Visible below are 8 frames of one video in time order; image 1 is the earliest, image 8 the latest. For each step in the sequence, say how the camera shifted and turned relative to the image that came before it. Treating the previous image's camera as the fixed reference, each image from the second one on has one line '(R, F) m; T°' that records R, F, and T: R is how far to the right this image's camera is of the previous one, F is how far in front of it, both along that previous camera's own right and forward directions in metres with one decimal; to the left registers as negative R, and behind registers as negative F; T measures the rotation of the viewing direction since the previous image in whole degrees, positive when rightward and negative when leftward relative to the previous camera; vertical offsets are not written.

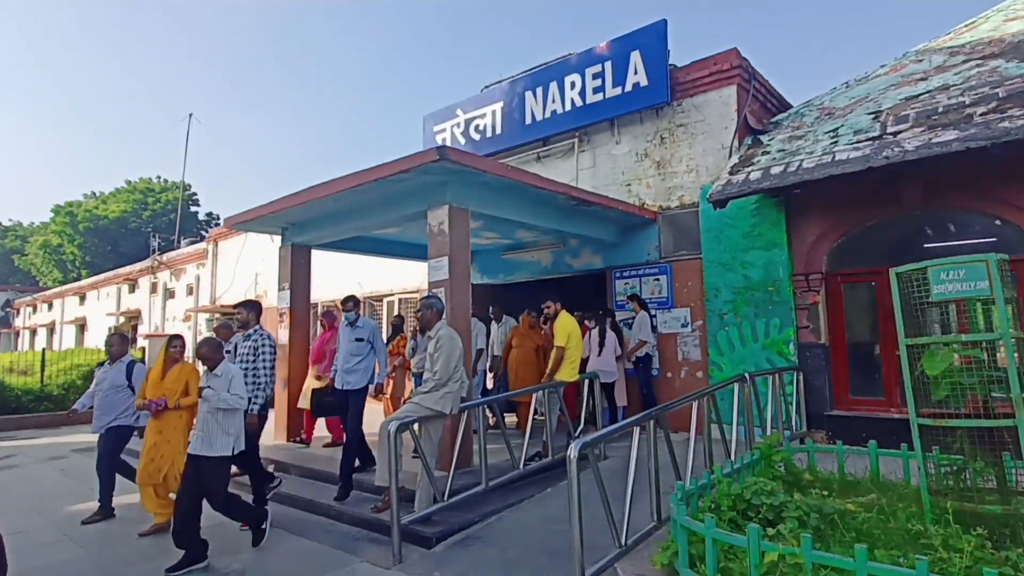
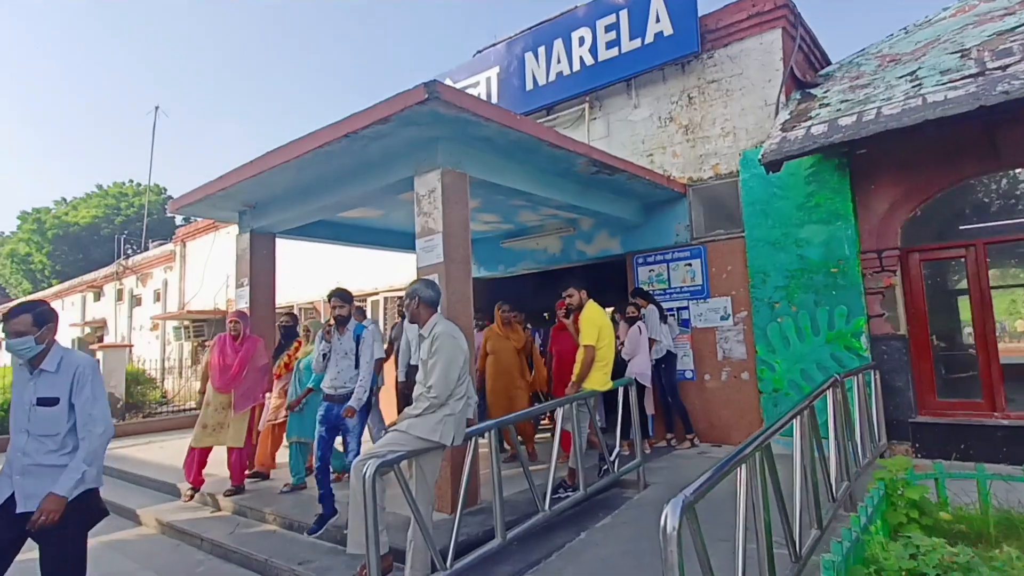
(-0.2, +1.2) m; +1°
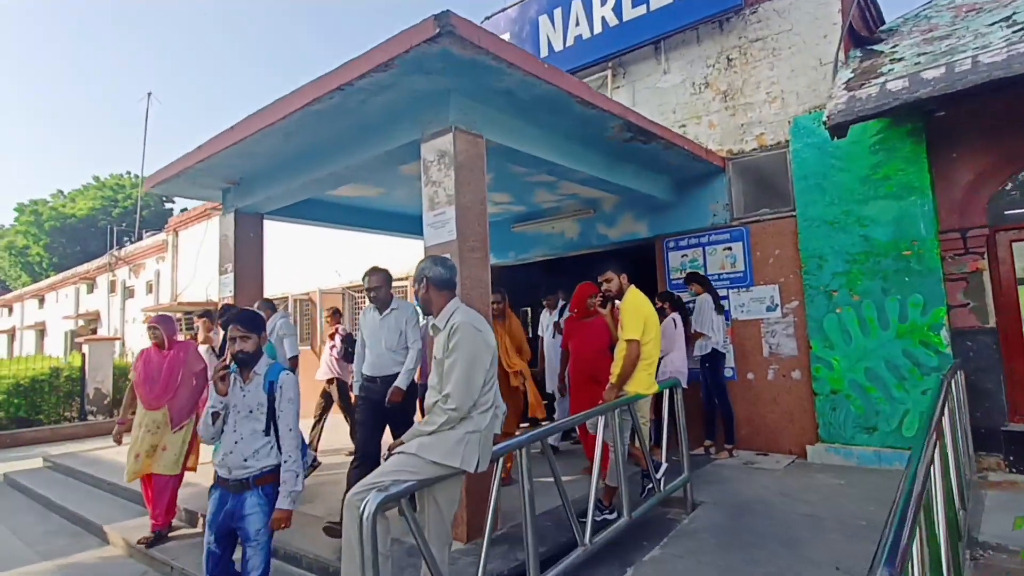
(-0.1, +0.7) m; 0°
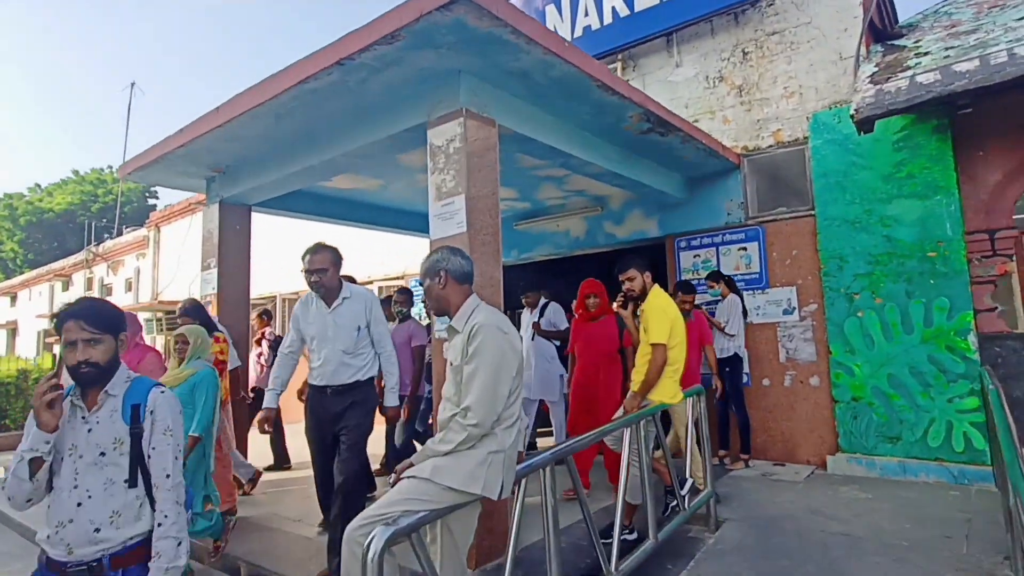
(-0.2, +0.3) m; +1°
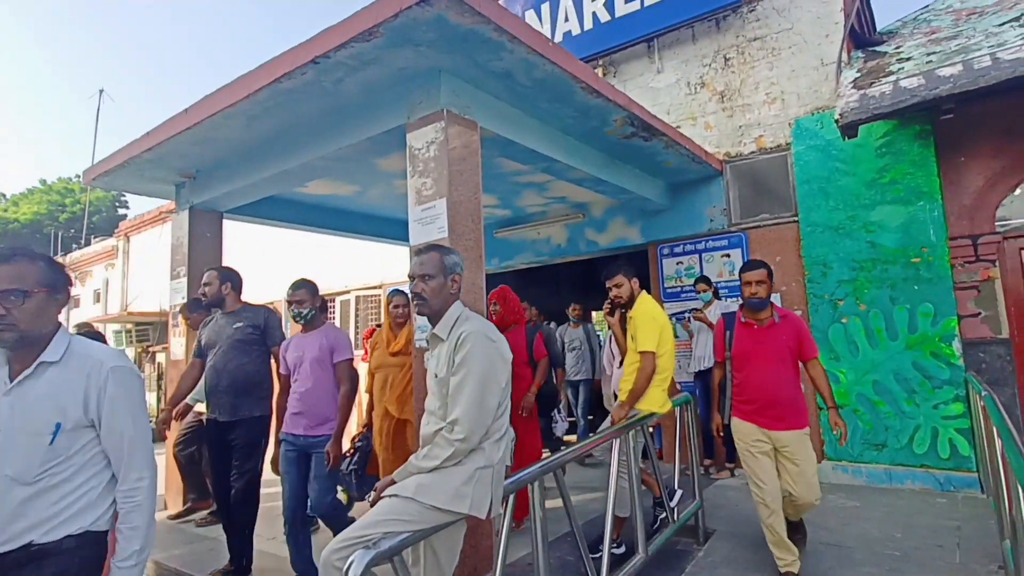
(0.0, +0.1) m; +2°
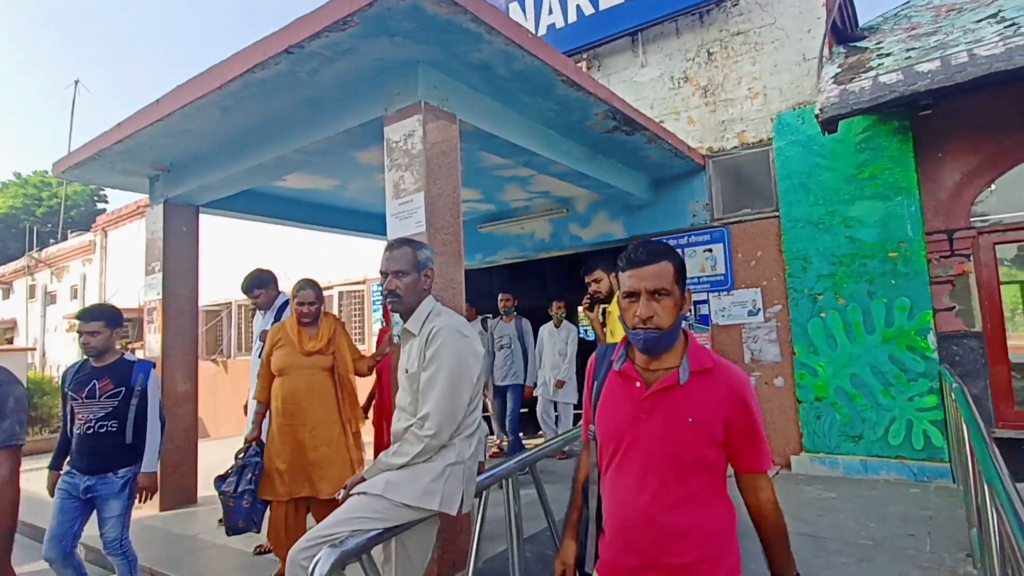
(0.0, 0.0) m; +1°
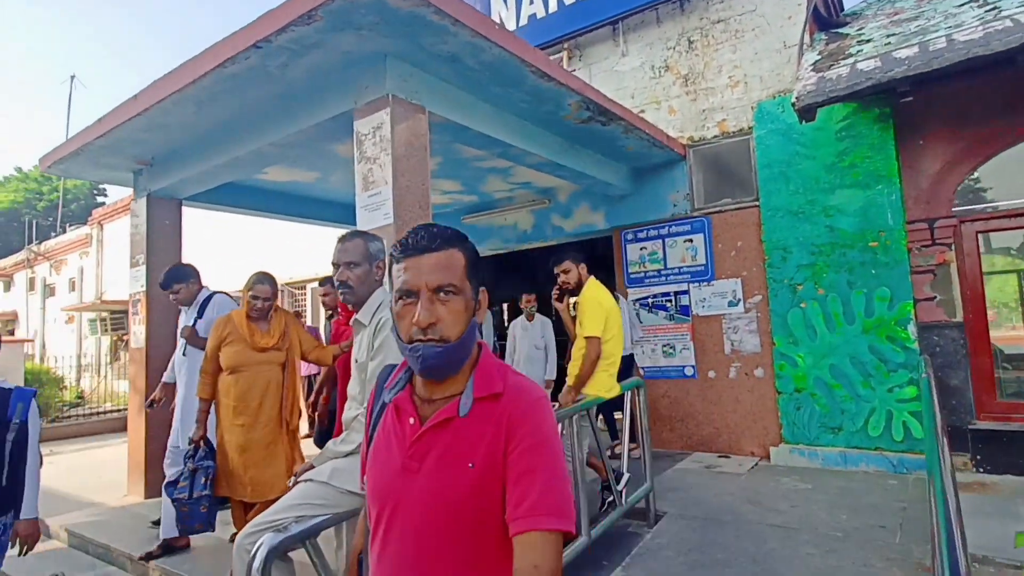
(+0.2, 0.0) m; 0°
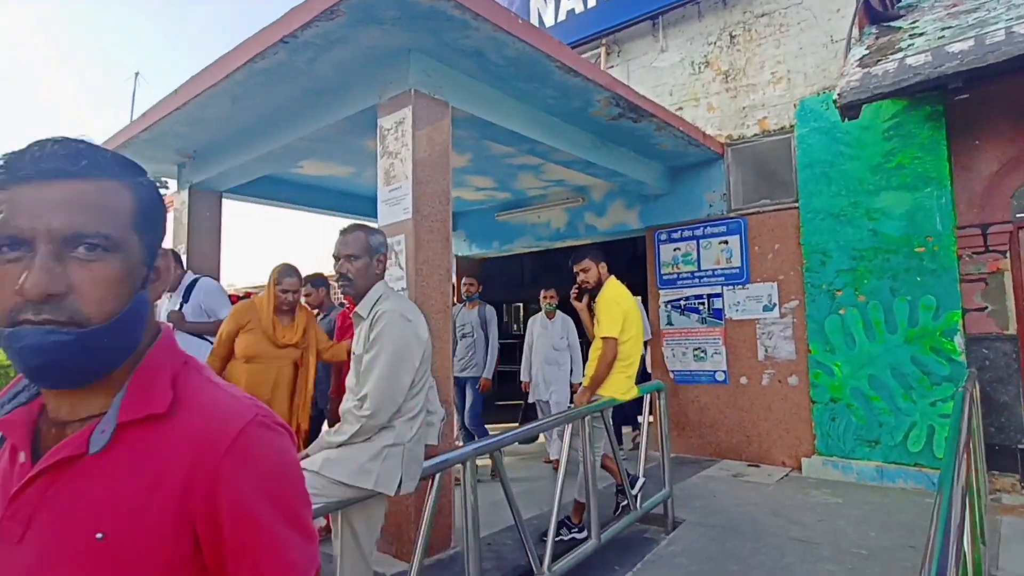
(+0.1, 0.0) m; -4°
